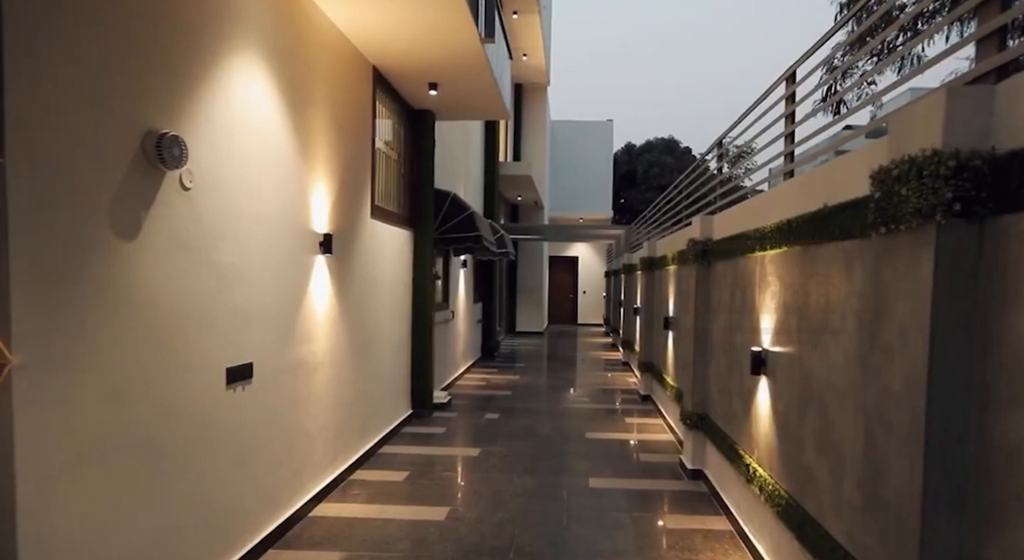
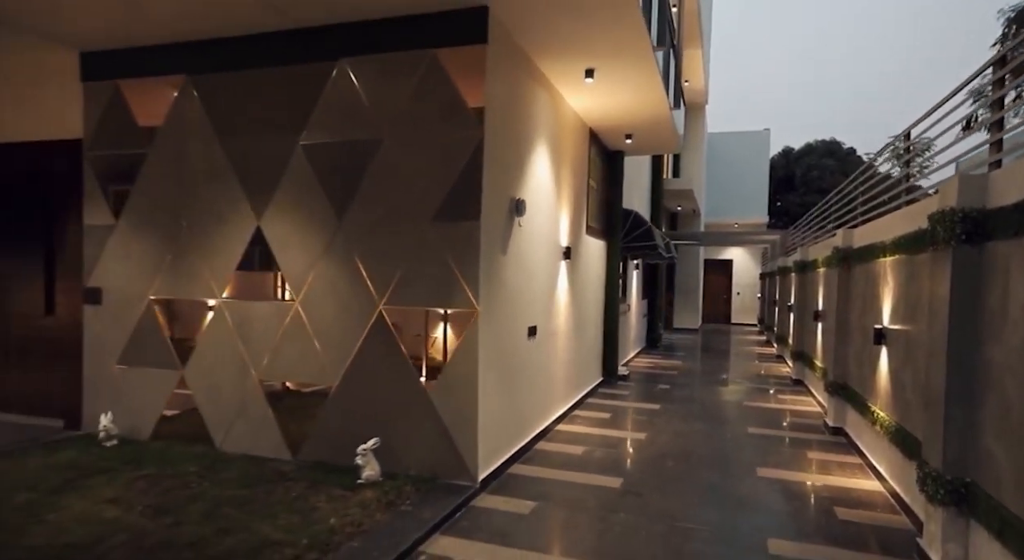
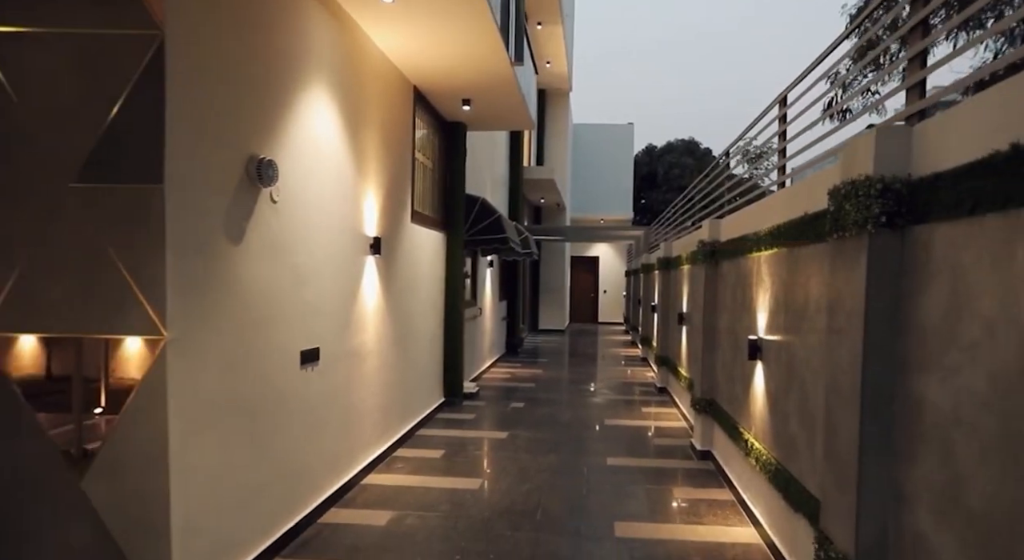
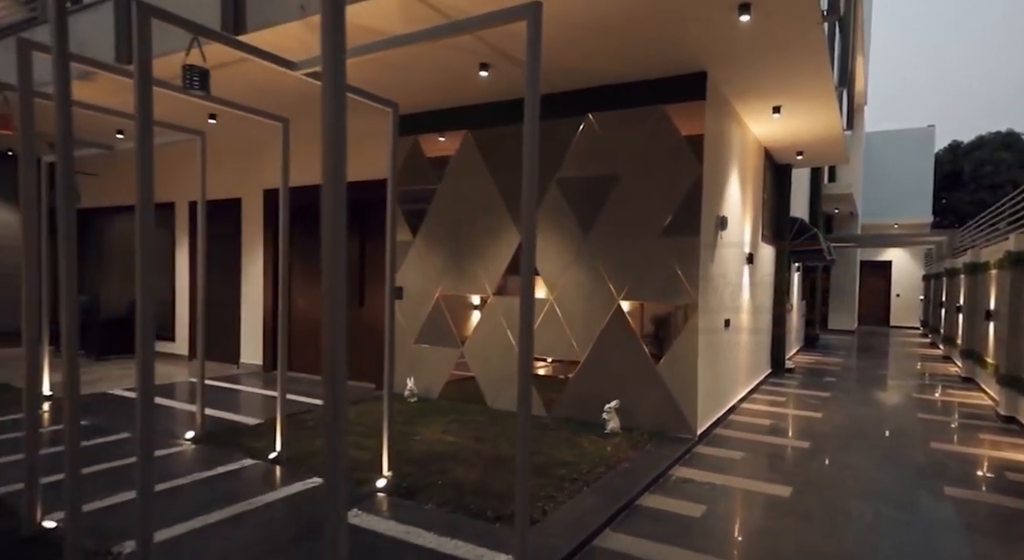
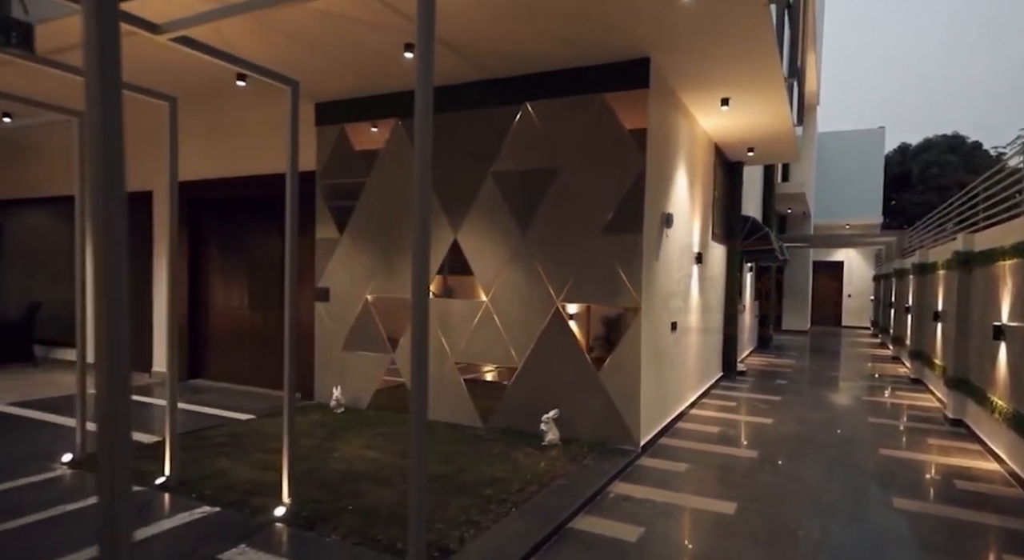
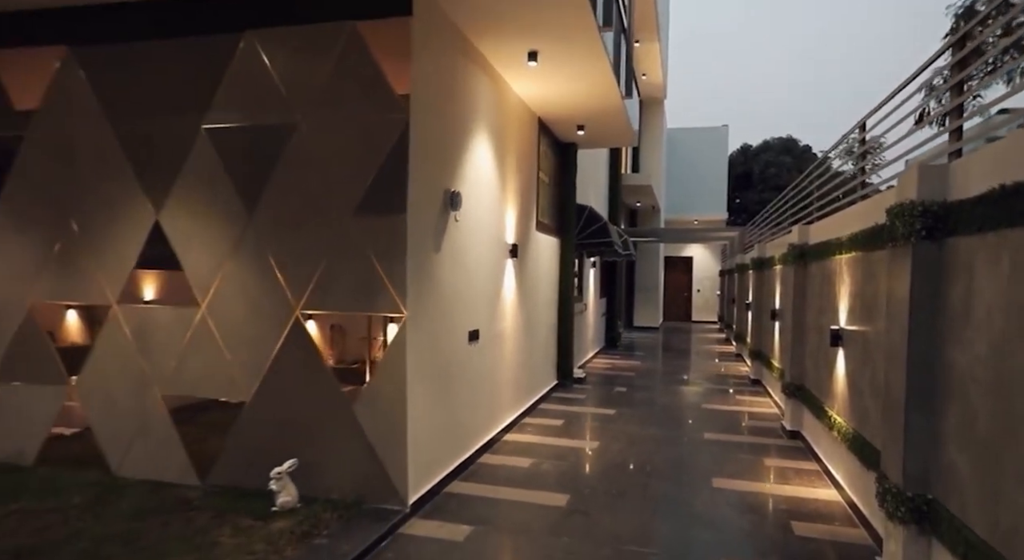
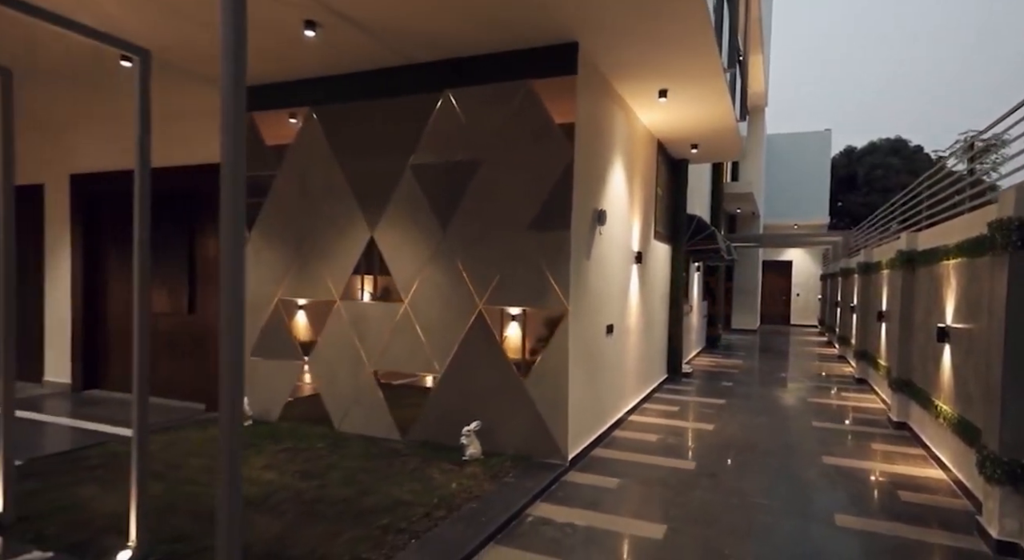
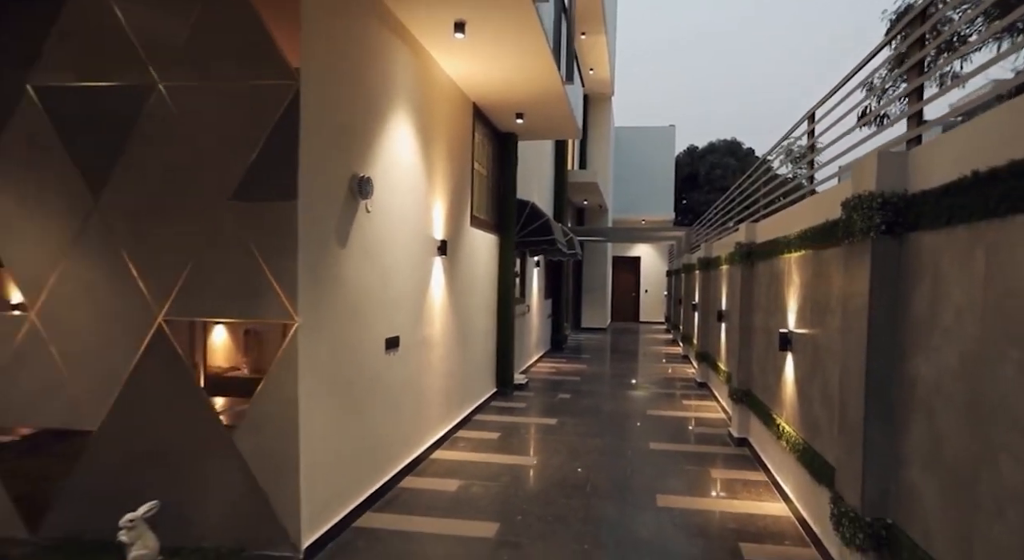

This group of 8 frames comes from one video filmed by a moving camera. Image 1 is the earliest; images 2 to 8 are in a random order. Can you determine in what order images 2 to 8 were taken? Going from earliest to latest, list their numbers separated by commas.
3, 8, 6, 2, 7, 5, 4
